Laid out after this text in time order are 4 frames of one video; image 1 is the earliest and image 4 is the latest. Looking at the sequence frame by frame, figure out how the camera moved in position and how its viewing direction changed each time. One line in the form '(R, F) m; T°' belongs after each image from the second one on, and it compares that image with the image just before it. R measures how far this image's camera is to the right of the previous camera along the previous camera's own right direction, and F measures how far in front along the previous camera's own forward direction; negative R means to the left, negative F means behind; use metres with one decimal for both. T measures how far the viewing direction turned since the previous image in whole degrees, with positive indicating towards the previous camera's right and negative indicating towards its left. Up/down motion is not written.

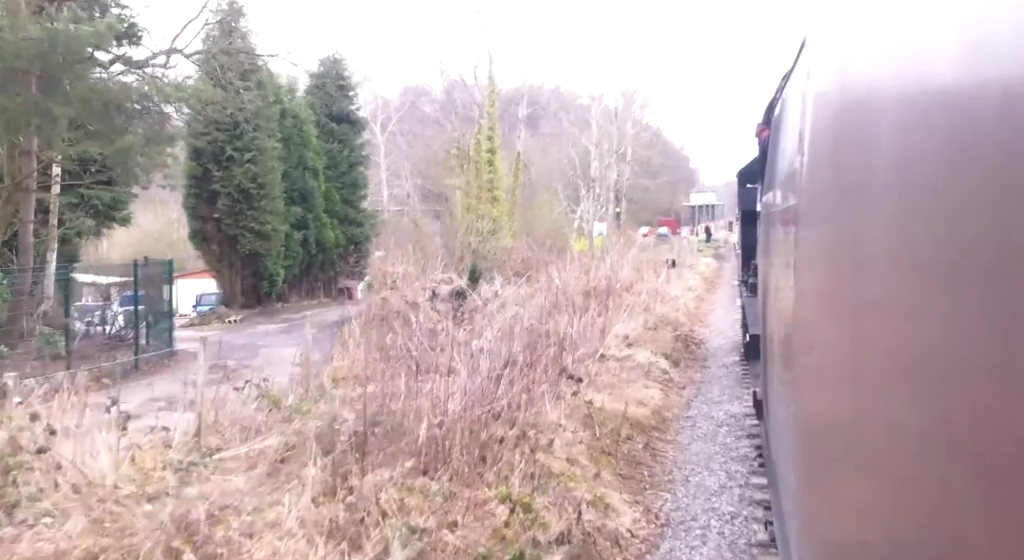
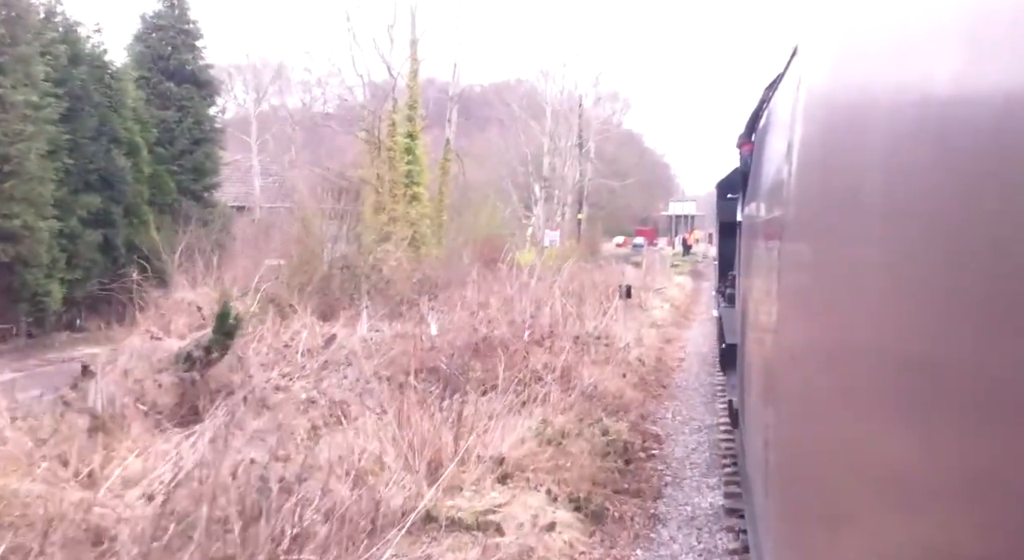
(+1.6, +6.7) m; +1°
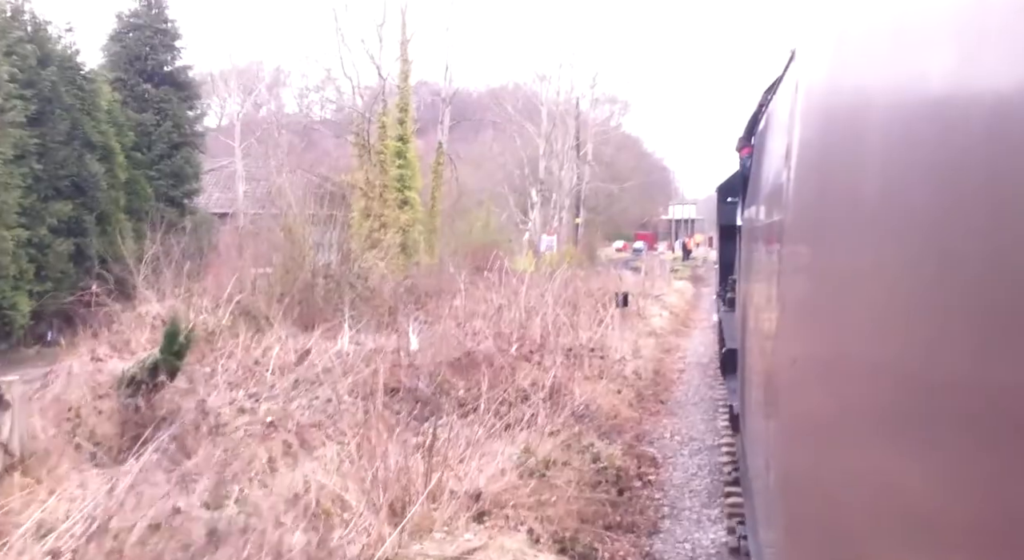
(+0.2, +0.7) m; 0°
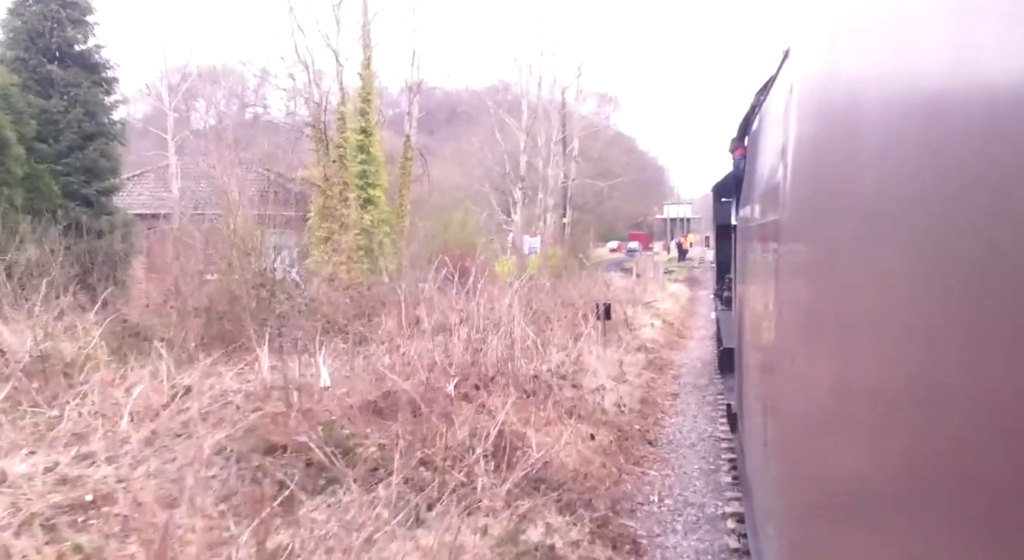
(+0.5, +2.4) m; 0°
